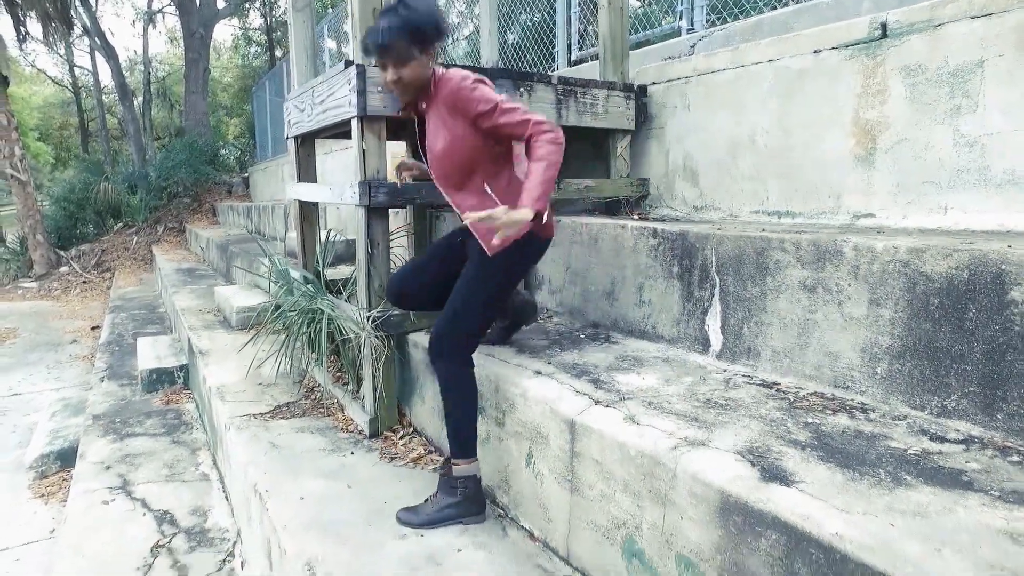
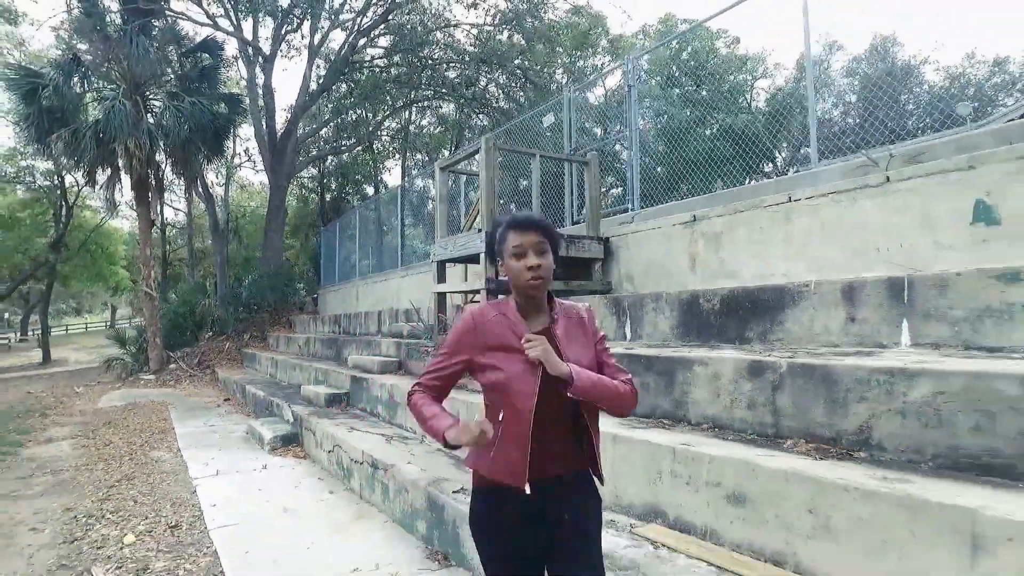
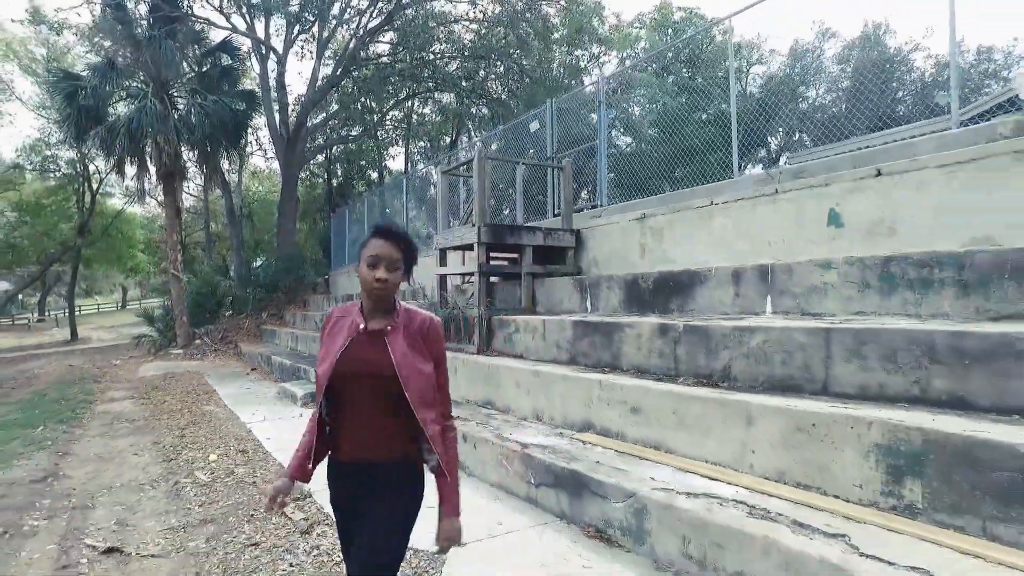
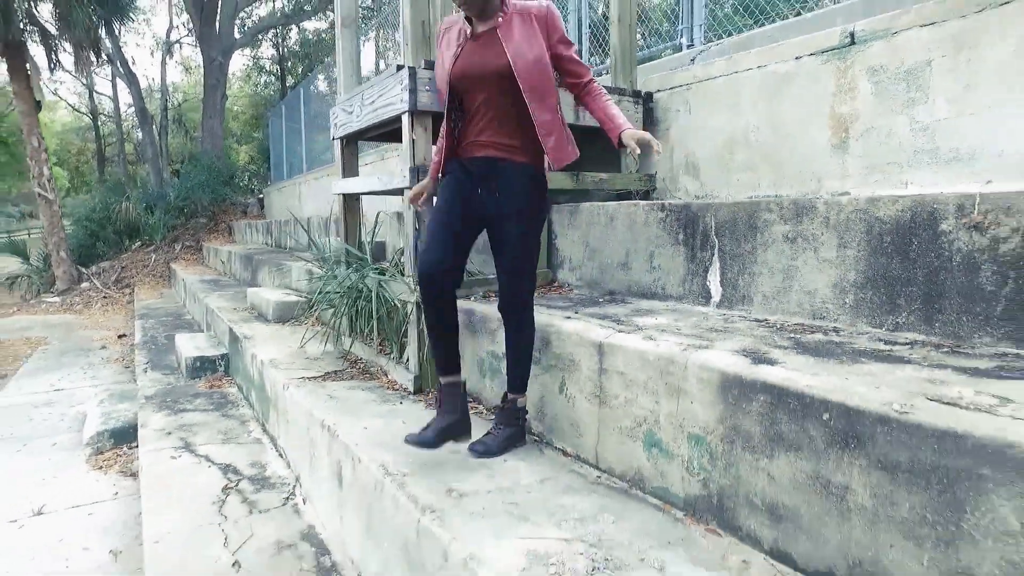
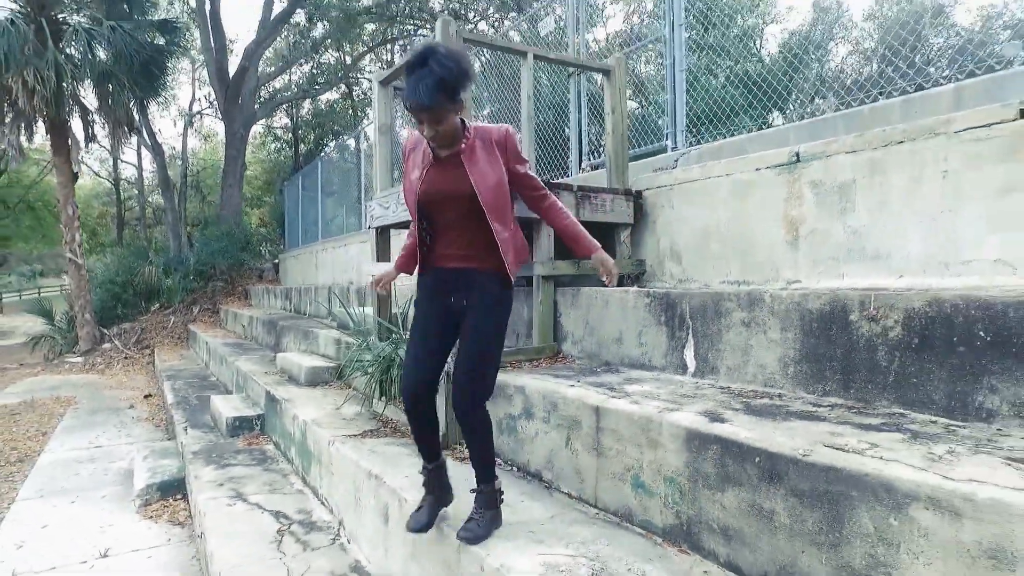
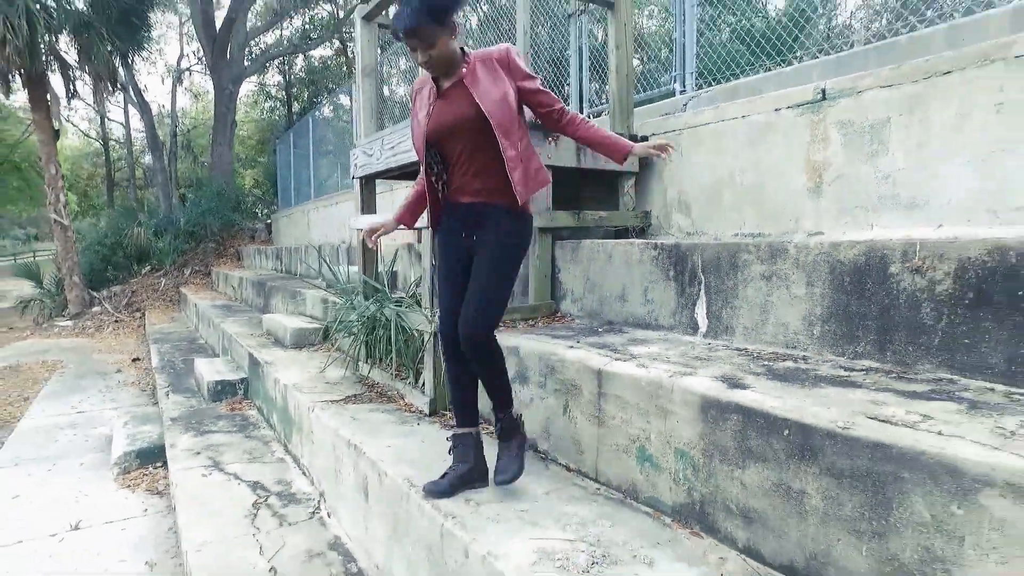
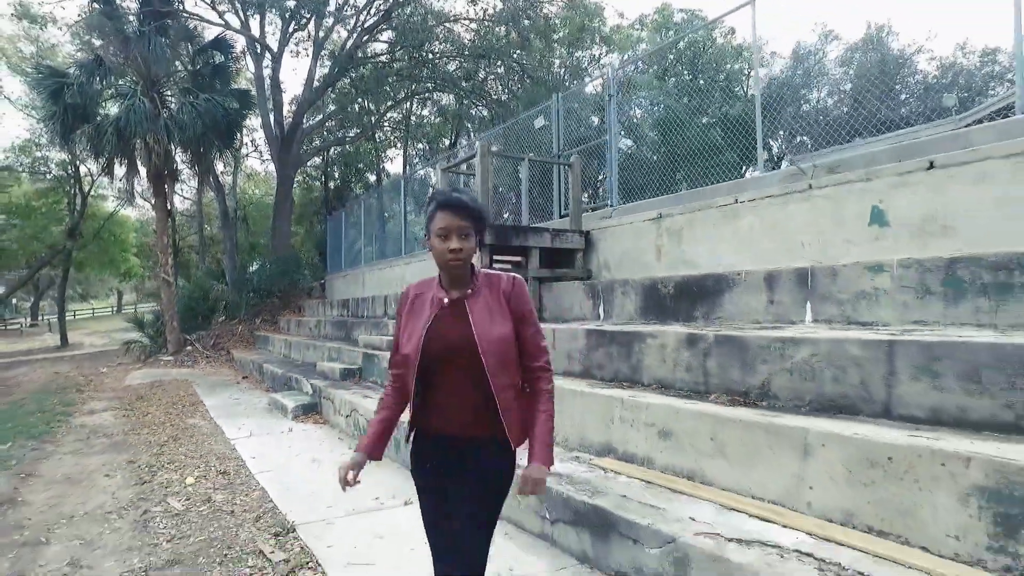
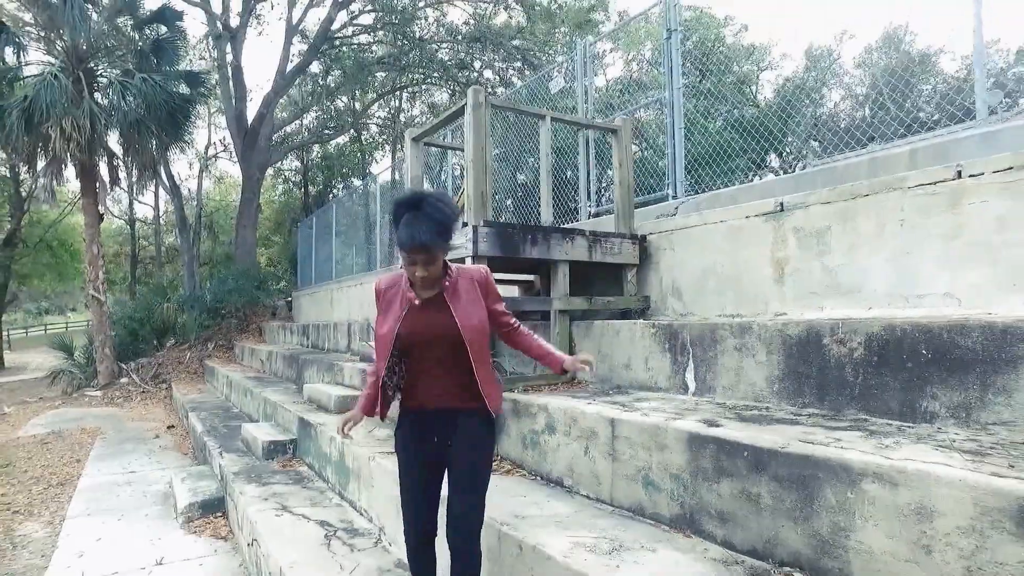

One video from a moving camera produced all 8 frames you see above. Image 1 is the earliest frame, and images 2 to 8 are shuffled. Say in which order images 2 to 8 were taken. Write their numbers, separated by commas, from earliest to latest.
4, 6, 5, 8, 2, 7, 3
